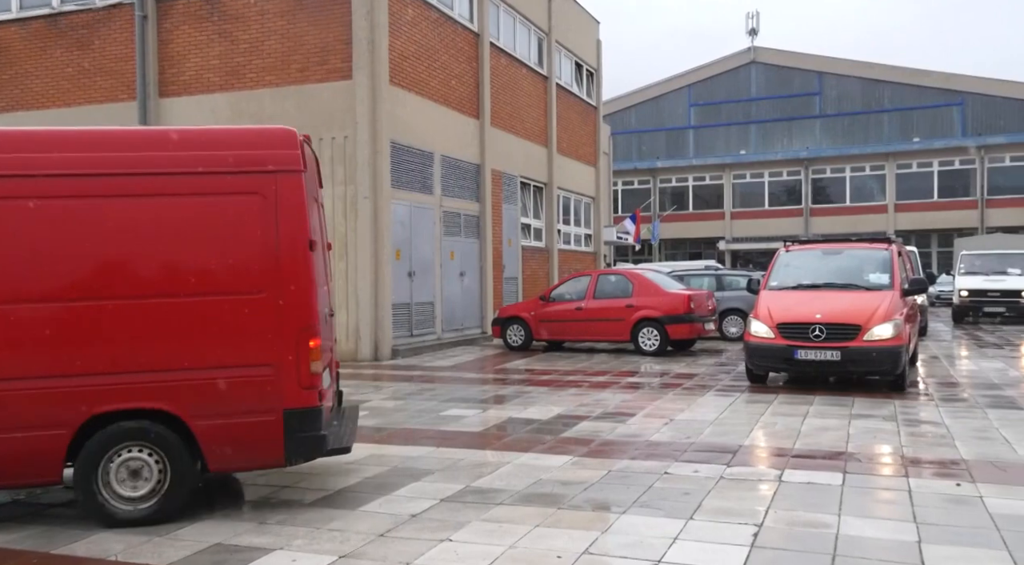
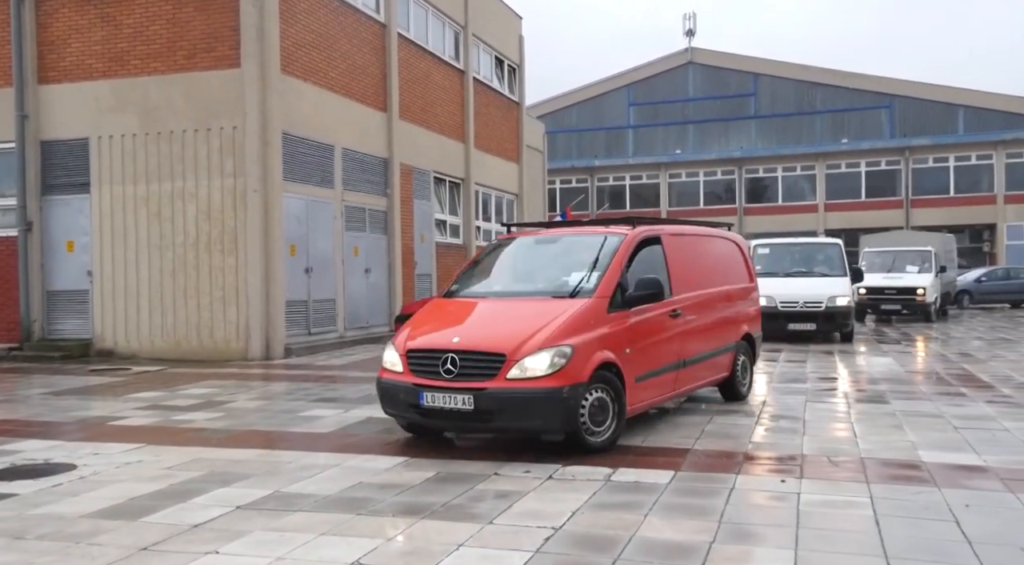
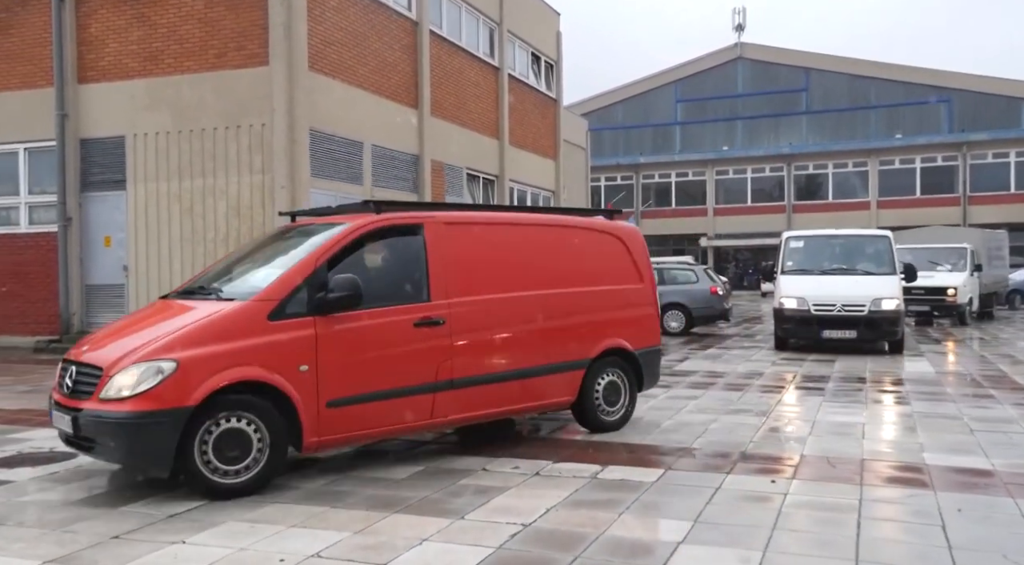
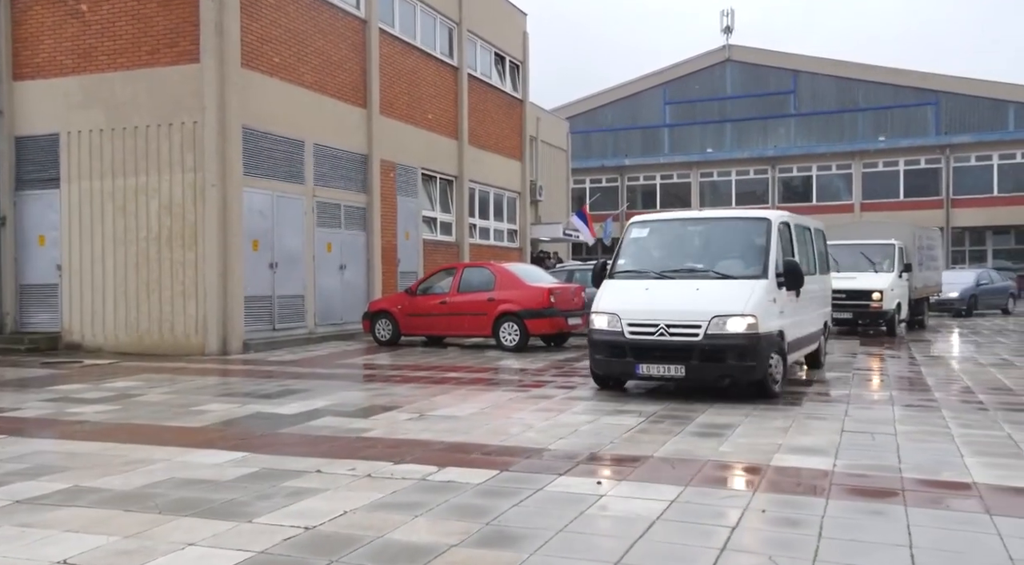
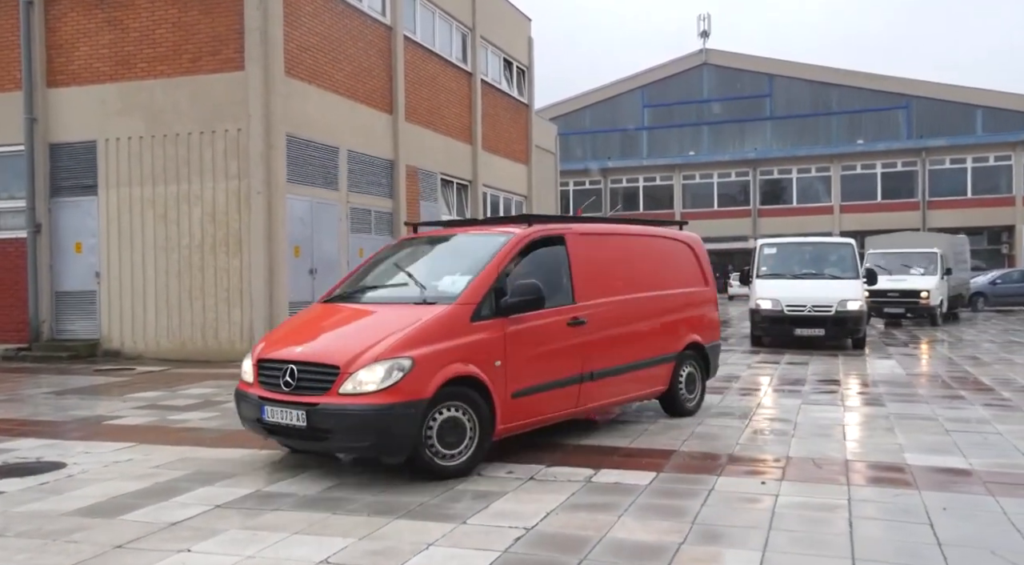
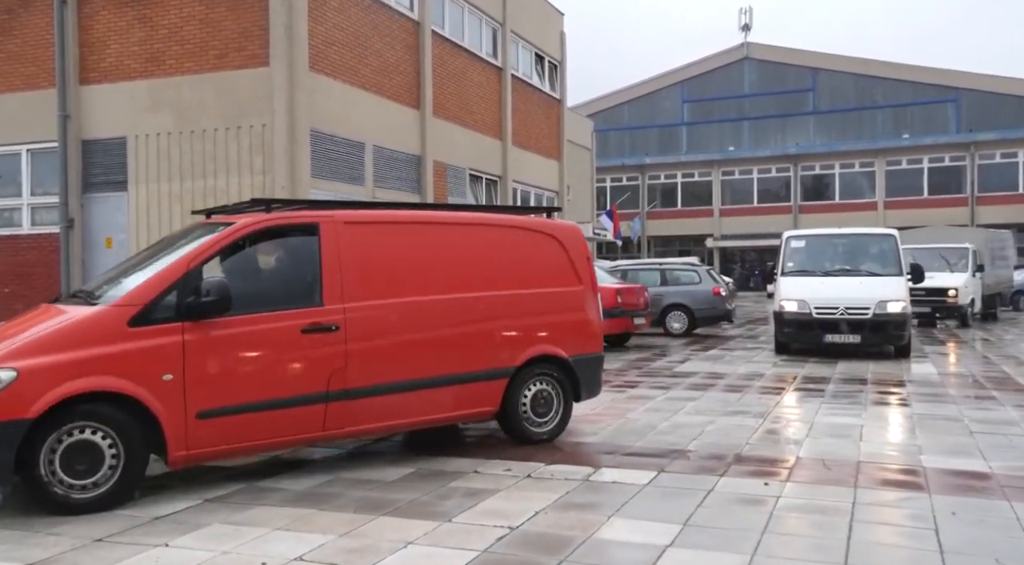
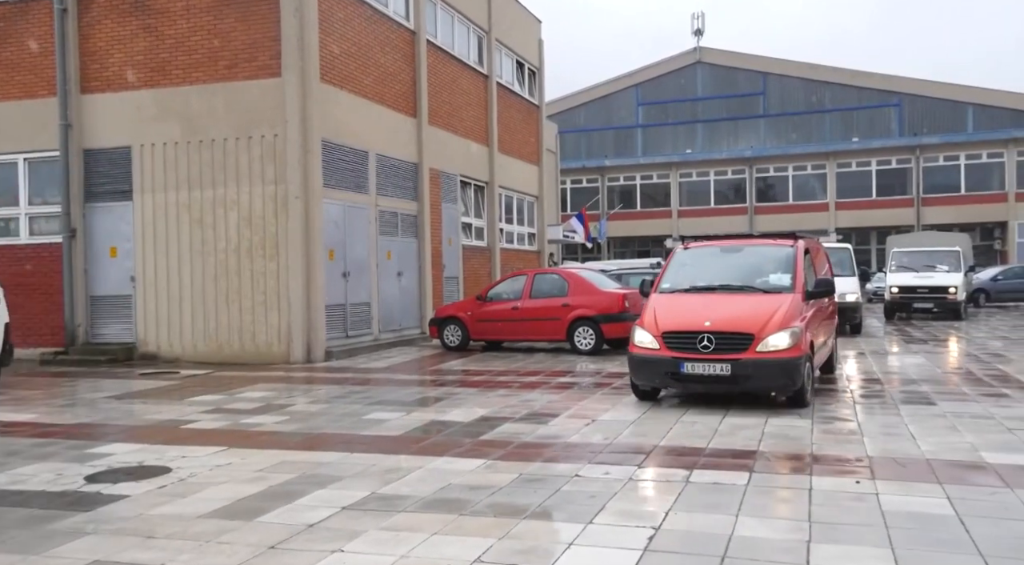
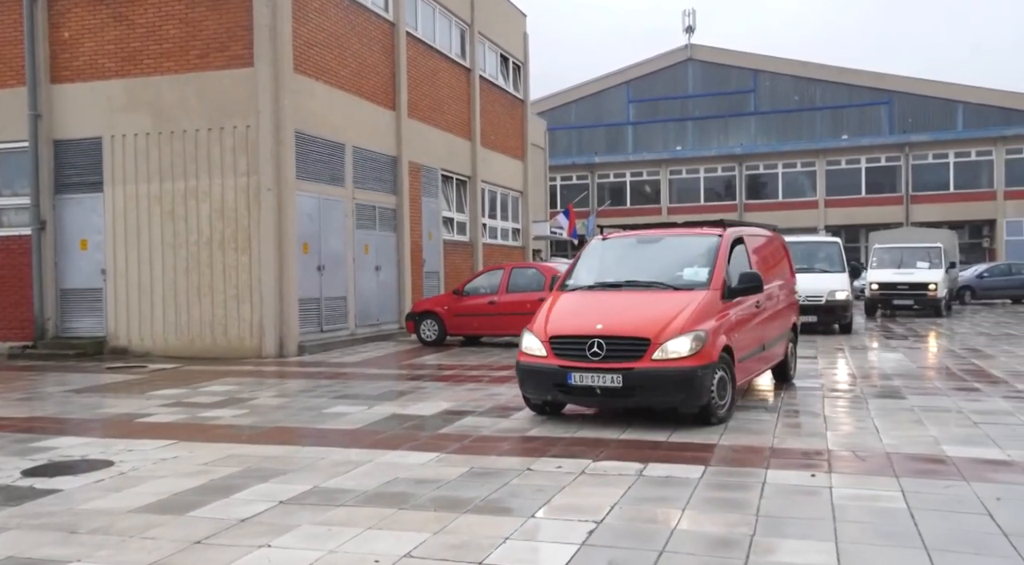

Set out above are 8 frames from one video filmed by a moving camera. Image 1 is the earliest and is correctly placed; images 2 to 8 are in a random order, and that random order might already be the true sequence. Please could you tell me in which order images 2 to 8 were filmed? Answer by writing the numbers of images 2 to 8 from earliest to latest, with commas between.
7, 8, 2, 5, 3, 6, 4
